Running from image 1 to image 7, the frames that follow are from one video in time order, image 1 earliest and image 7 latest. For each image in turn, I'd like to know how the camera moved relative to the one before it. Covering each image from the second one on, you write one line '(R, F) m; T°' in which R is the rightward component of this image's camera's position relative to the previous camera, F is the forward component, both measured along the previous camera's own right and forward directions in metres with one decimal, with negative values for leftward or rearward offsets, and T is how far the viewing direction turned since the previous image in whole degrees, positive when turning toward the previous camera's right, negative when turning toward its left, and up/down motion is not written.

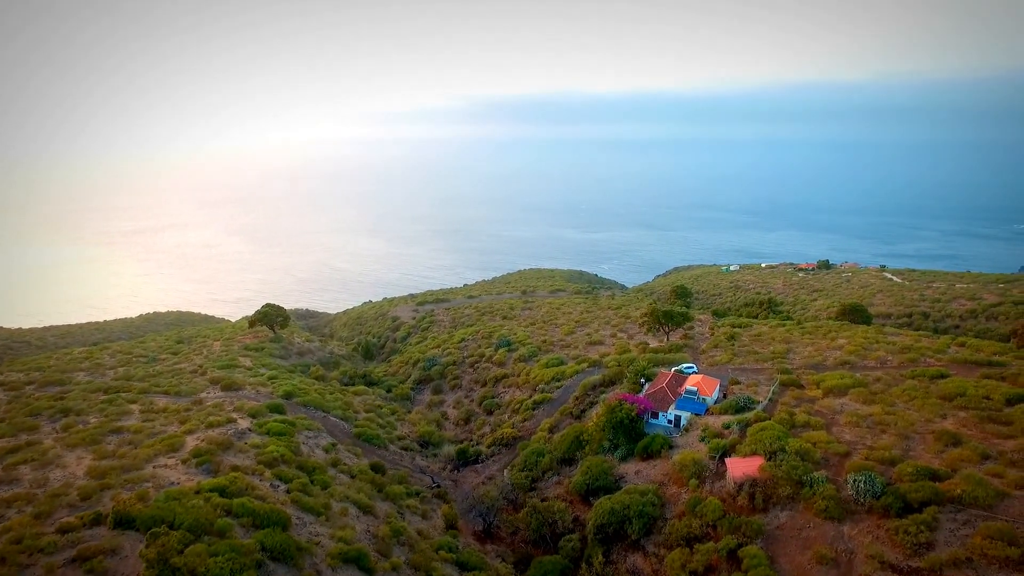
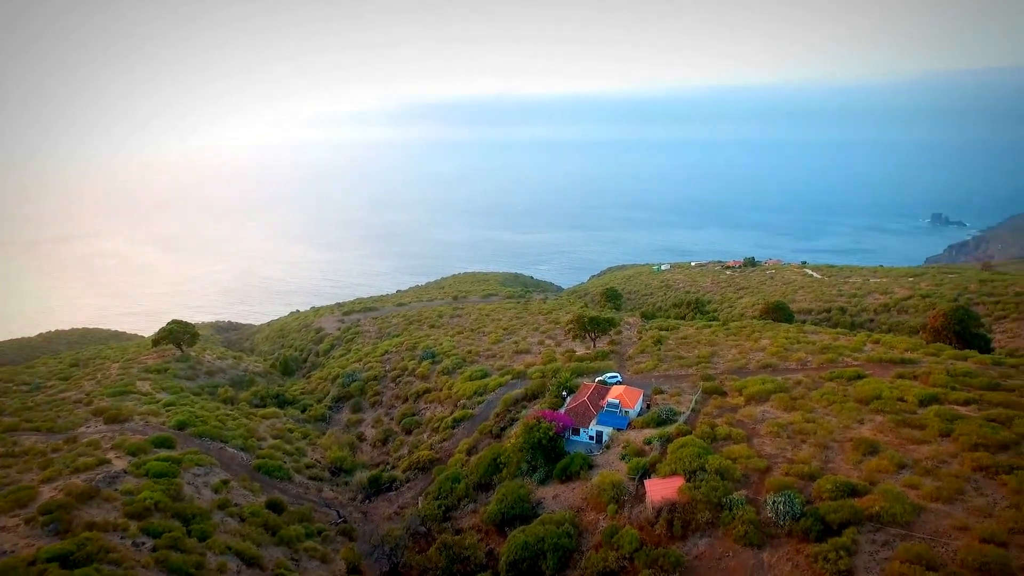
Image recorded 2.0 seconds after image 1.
(+0.9, +1.2) m; +6°
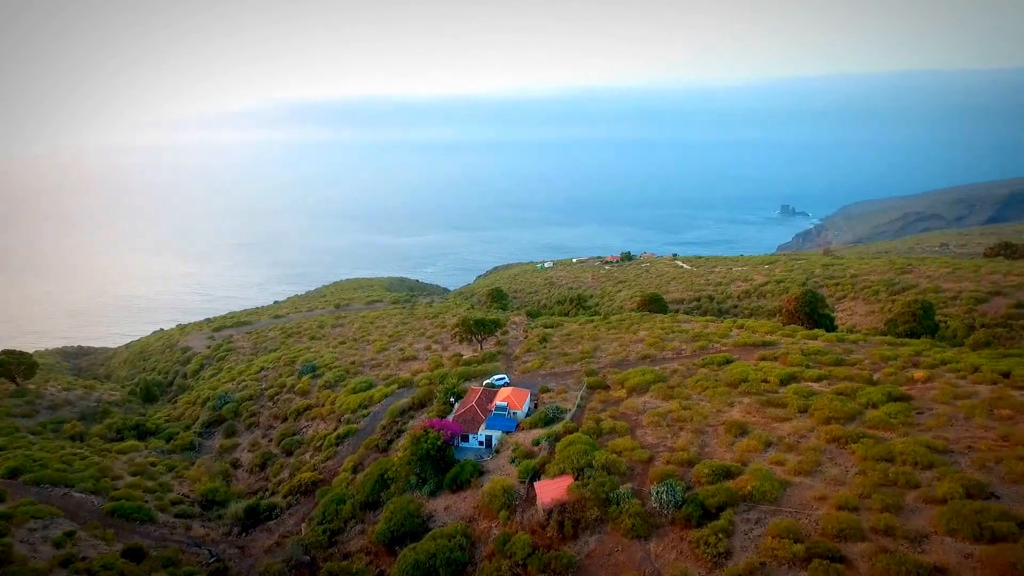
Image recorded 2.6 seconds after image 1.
(+0.2, +0.4) m; +10°
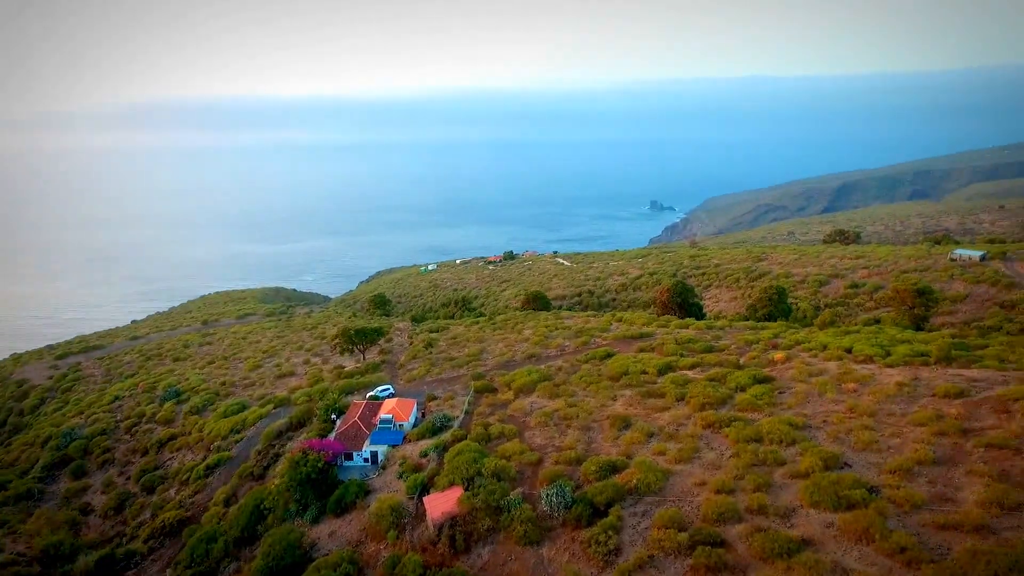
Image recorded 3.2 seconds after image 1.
(+0.2, +0.4) m; +11°
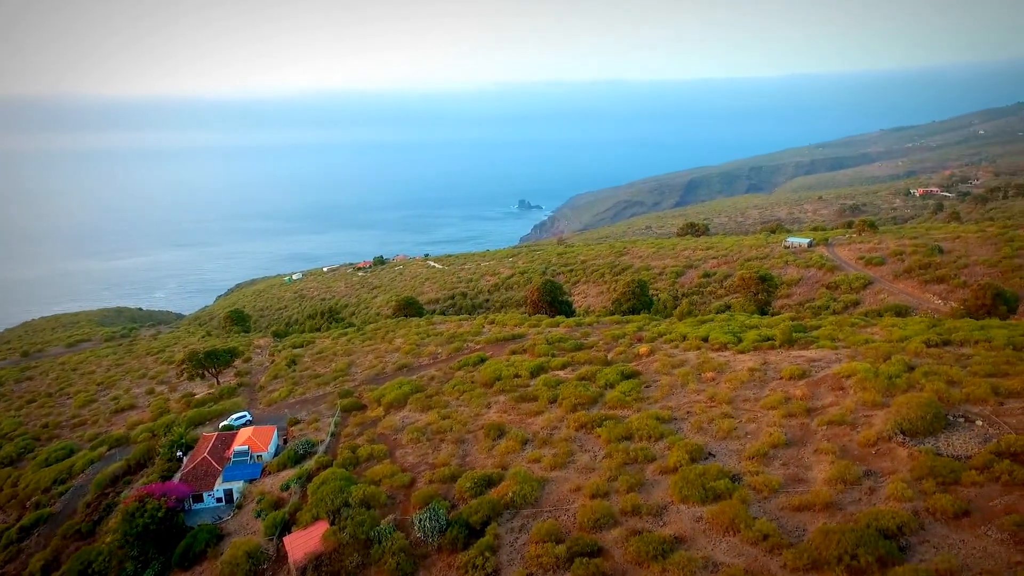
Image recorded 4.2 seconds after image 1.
(+0.3, +0.6) m; +12°
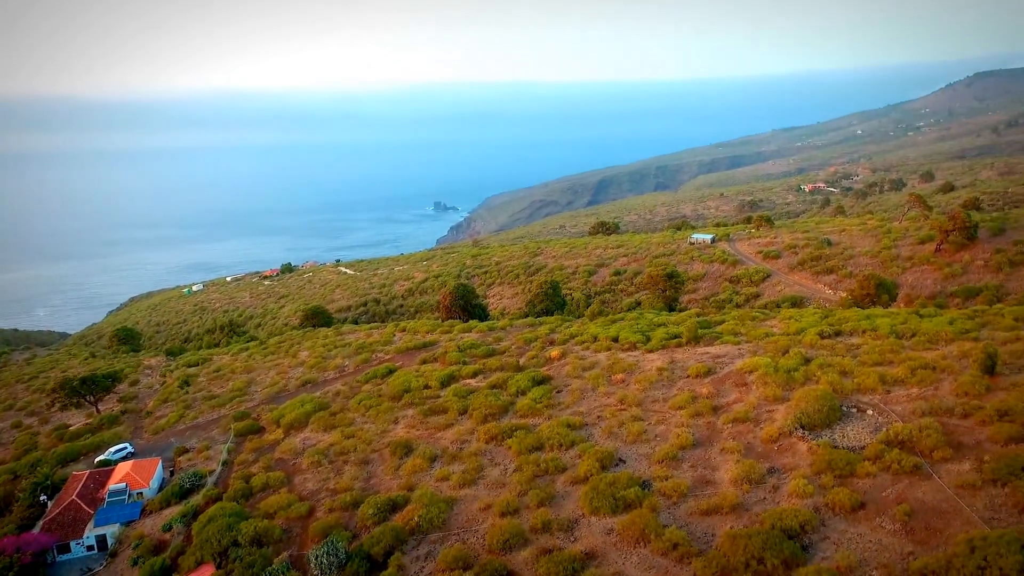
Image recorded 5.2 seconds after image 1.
(+0.4, +0.6) m; +8°
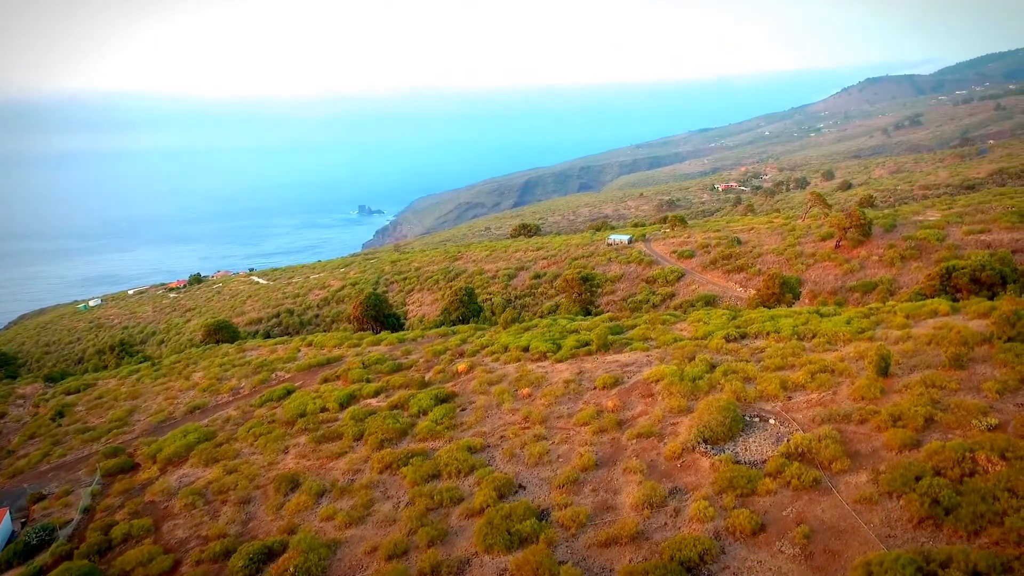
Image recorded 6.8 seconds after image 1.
(+0.8, +0.9) m; +7°
